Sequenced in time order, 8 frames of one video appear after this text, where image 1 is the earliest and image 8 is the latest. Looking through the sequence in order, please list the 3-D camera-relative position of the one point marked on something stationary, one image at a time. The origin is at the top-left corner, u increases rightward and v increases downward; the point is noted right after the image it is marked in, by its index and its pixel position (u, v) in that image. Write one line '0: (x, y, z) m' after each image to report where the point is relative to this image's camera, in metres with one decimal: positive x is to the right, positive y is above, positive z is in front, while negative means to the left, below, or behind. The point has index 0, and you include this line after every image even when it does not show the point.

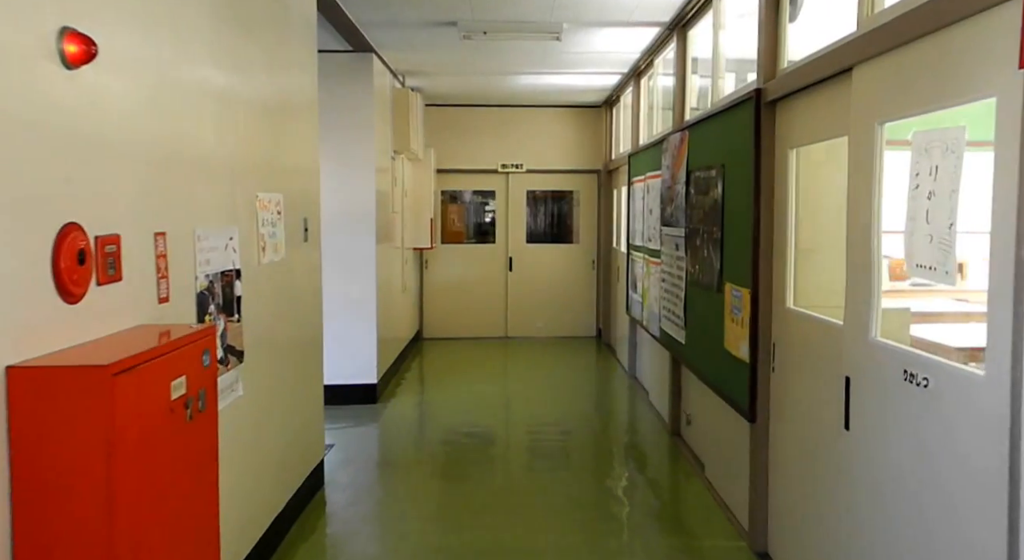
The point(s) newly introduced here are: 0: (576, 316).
0: (+0.8, -0.4, +8.9) m
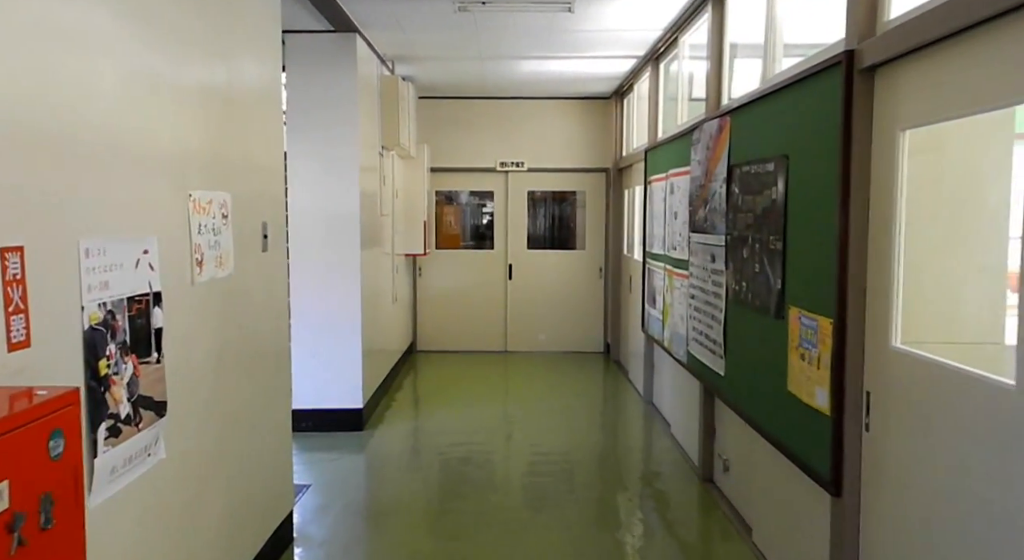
0: (+0.8, -0.5, +8.0) m
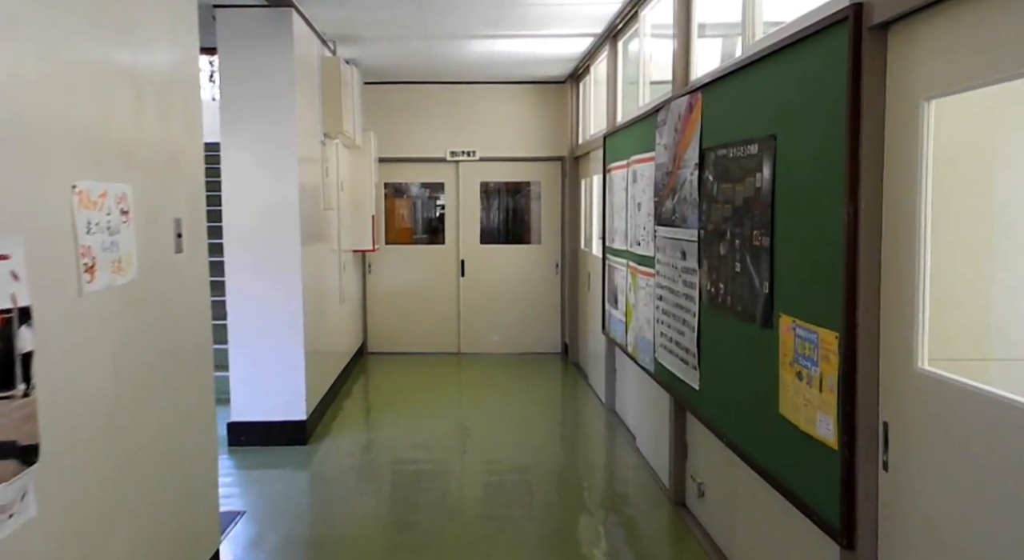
0: (+0.3, -0.5, +7.6) m
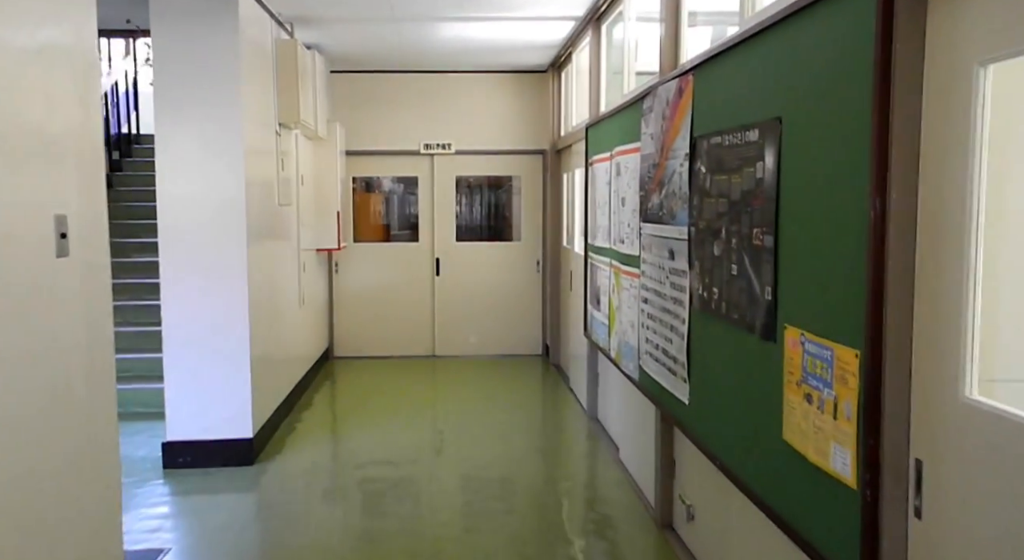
0: (+0.1, -0.5, +7.2) m
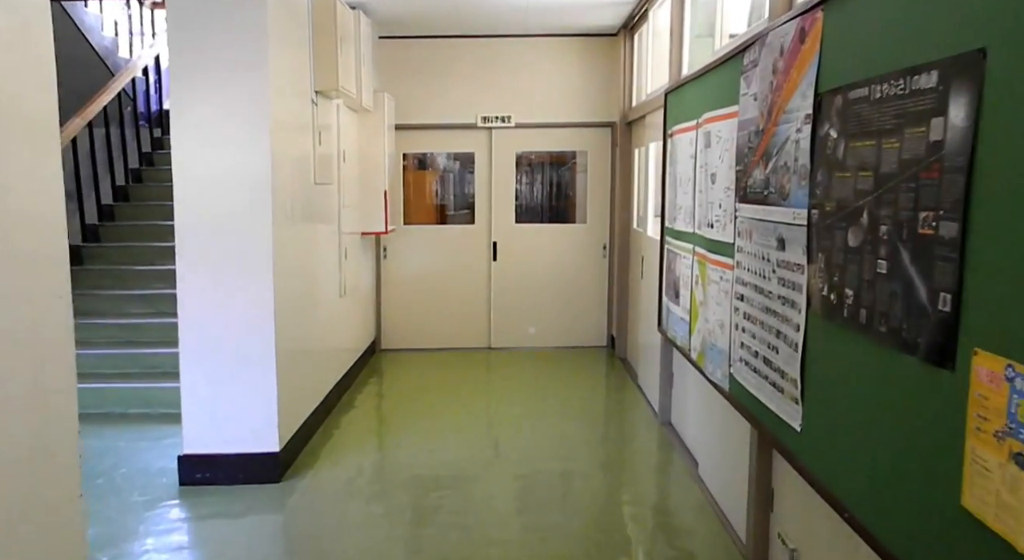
0: (+0.6, -0.4, +6.7) m
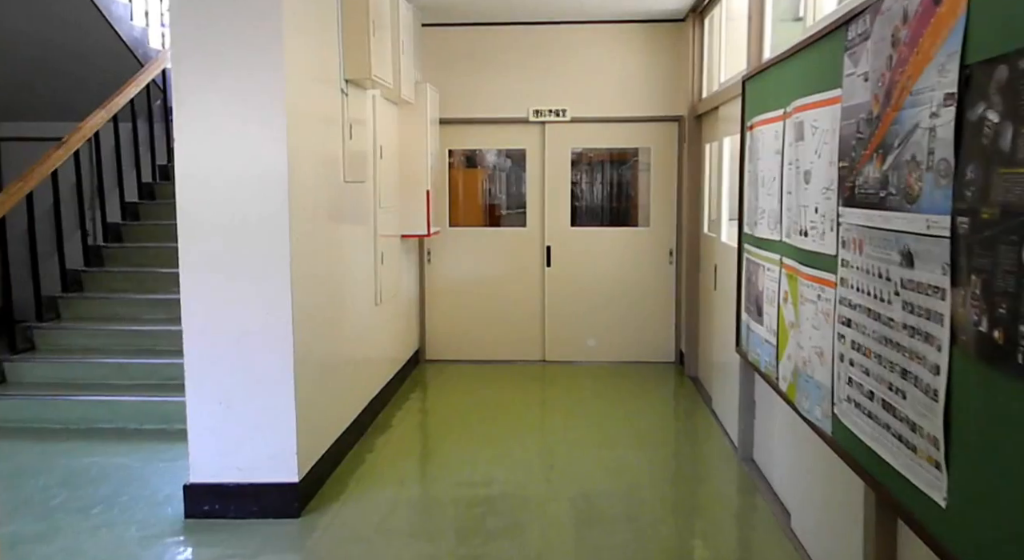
0: (+1.1, -0.4, +6.2) m
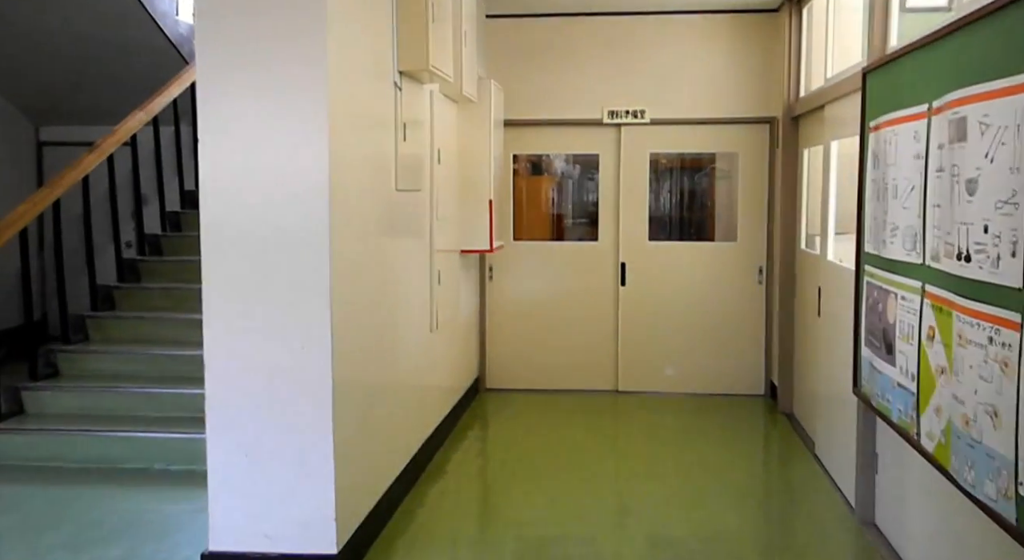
0: (+1.6, -0.6, +5.6) m
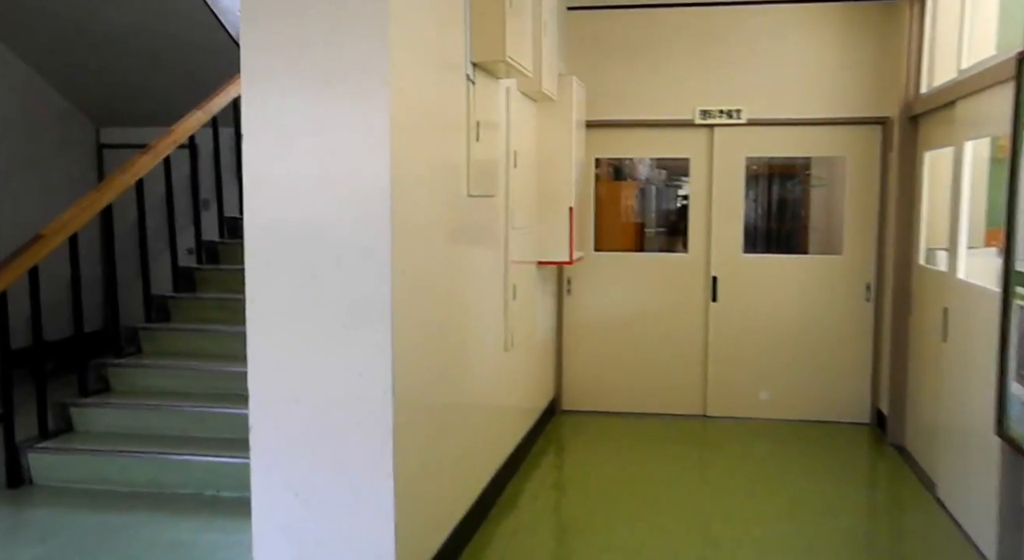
0: (+2.1, -0.7, +5.1) m
